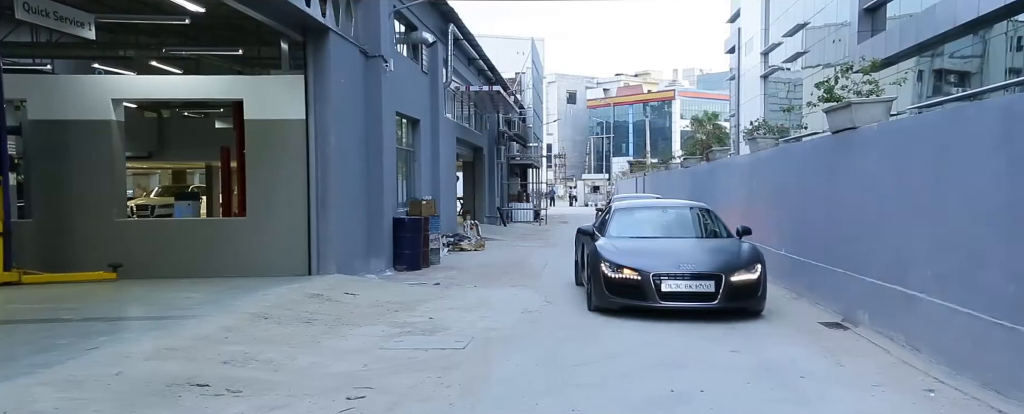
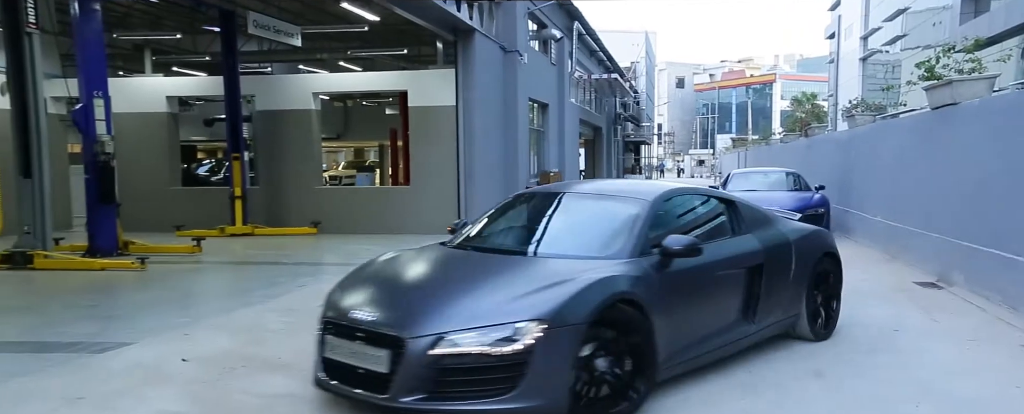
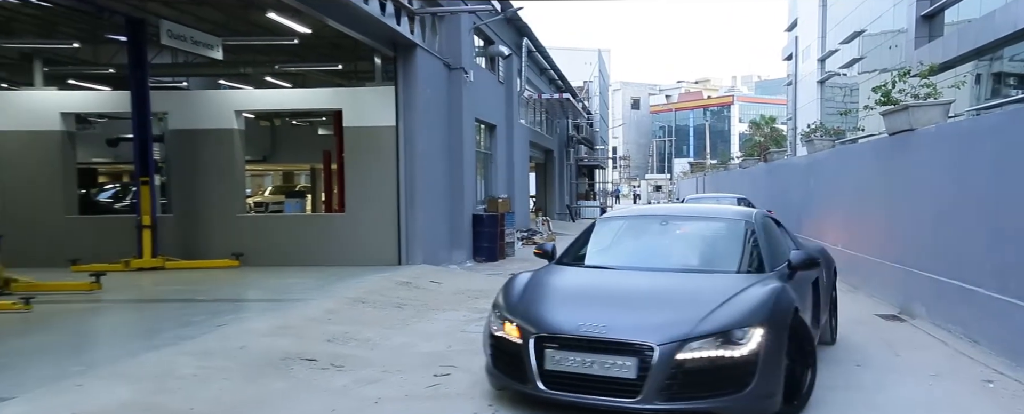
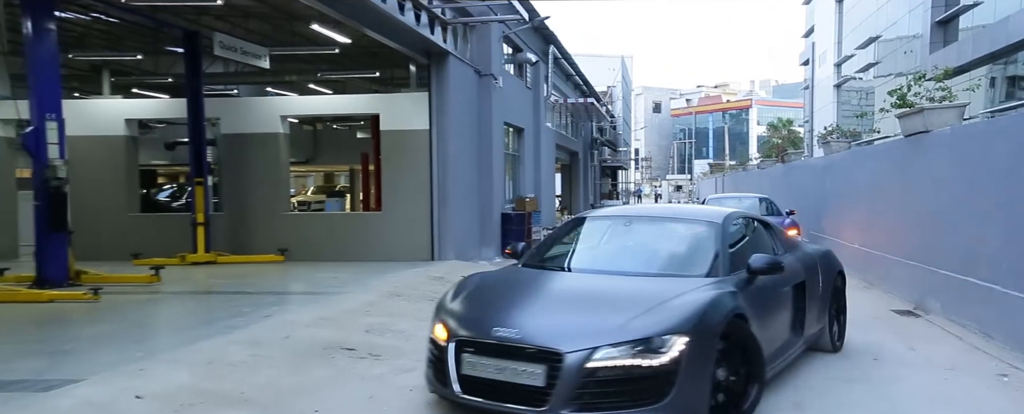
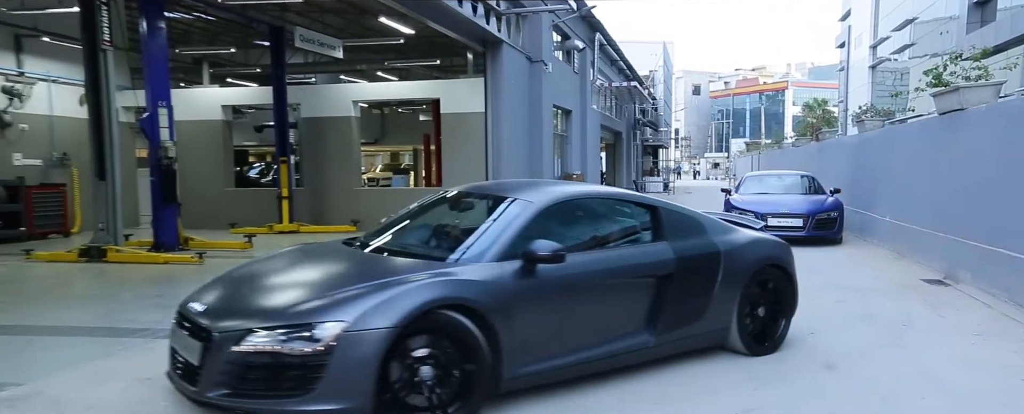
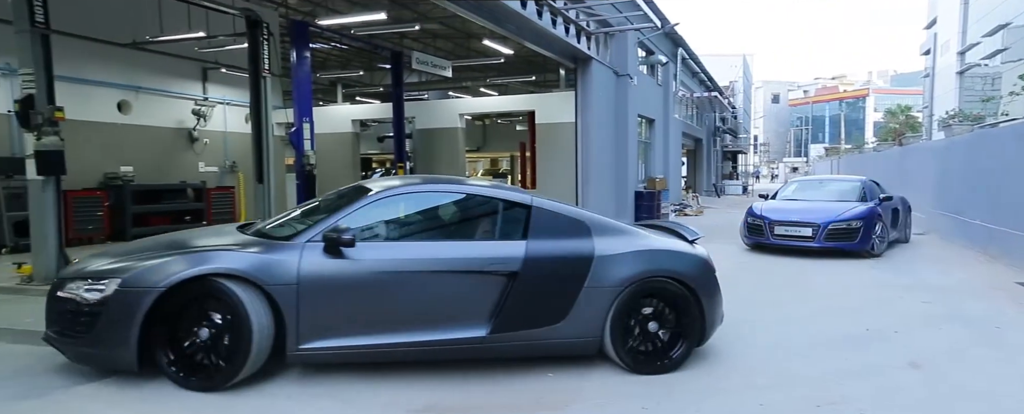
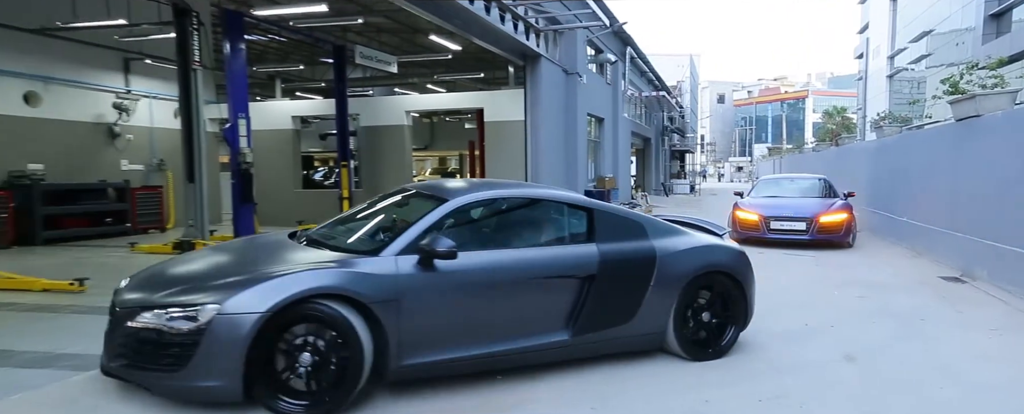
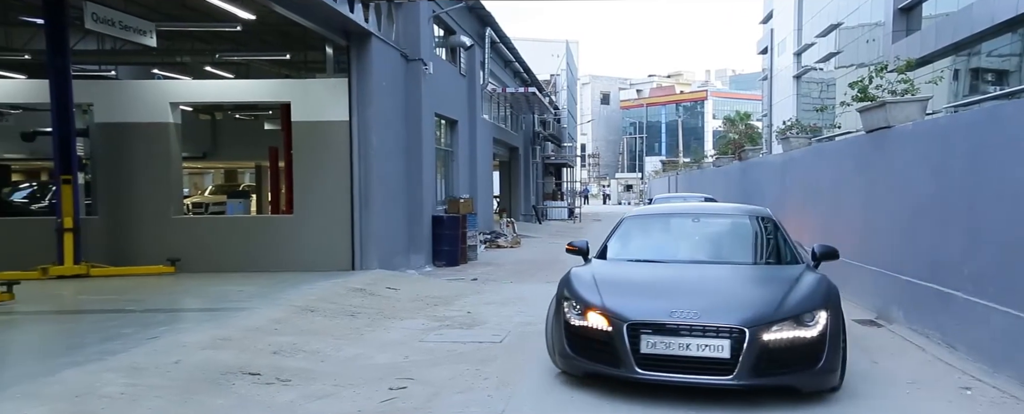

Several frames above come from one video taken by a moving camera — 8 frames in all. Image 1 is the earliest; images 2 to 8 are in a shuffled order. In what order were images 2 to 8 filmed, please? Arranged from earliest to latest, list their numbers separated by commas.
8, 3, 4, 2, 5, 7, 6
